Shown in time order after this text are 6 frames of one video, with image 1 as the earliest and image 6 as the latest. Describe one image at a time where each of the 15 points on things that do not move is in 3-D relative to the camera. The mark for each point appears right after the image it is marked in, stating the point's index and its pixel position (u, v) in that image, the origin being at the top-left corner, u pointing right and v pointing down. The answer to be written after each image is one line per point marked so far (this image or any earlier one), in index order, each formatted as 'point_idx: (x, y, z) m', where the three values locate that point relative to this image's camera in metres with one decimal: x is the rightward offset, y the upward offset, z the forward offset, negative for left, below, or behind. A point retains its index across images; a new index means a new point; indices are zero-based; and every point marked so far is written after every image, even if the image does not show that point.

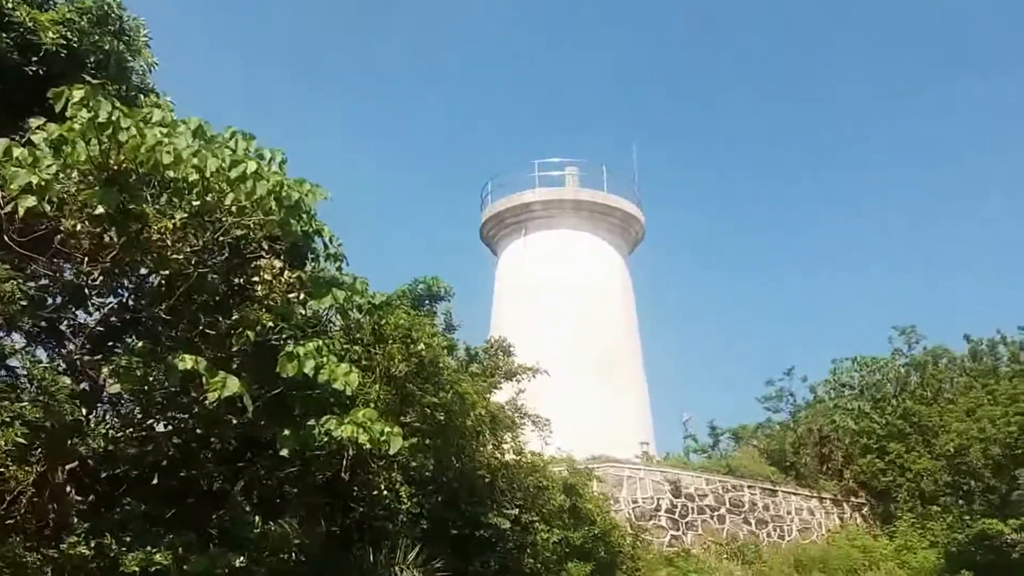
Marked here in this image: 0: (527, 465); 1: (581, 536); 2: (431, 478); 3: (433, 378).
0: (+0.1, -1.0, +10.5) m
1: (+0.4, -1.5, +11.0) m
2: (-0.4, -1.0, +9.6) m
3: (-0.4, -0.4, +9.1) m
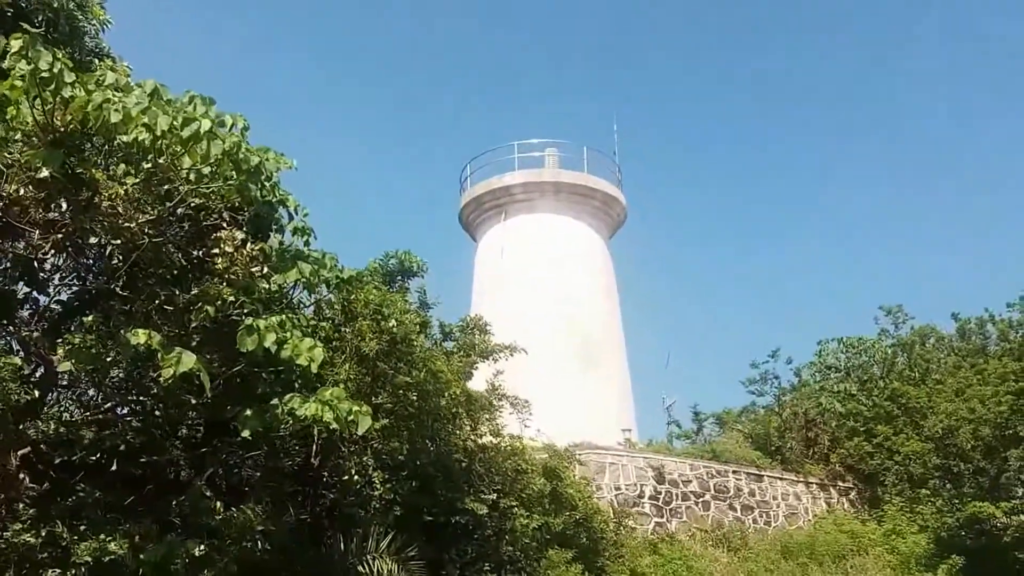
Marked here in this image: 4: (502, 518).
0: (0.0, -0.9, +10.1) m
1: (+0.3, -1.3, +10.6) m
2: (-0.5, -0.9, +9.2) m
3: (-0.5, -0.3, +8.7) m
4: (-0.1, -1.2, +9.9) m
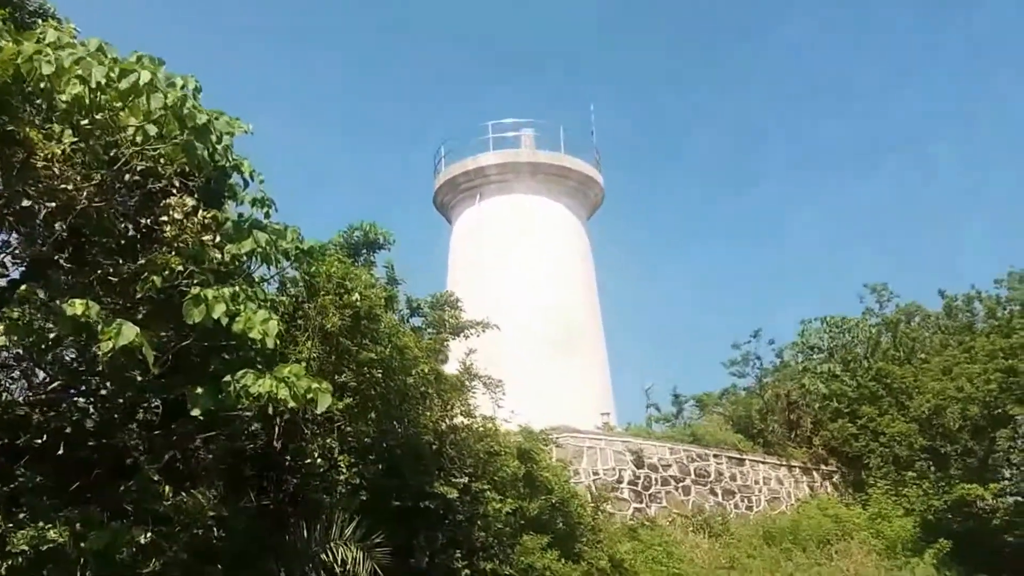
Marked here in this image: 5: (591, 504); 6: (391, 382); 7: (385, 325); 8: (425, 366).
0: (-0.2, -0.7, +9.6) m
1: (+0.1, -1.2, +10.1) m
2: (-0.6, -0.7, +8.7) m
3: (-0.6, -0.2, +8.2) m
4: (-0.2, -1.1, +9.5) m
5: (+0.5, -1.4, +12.3) m
6: (-0.6, -0.4, +8.4) m
7: (-0.6, -0.2, +8.3) m
8: (-0.4, -0.4, +8.7) m
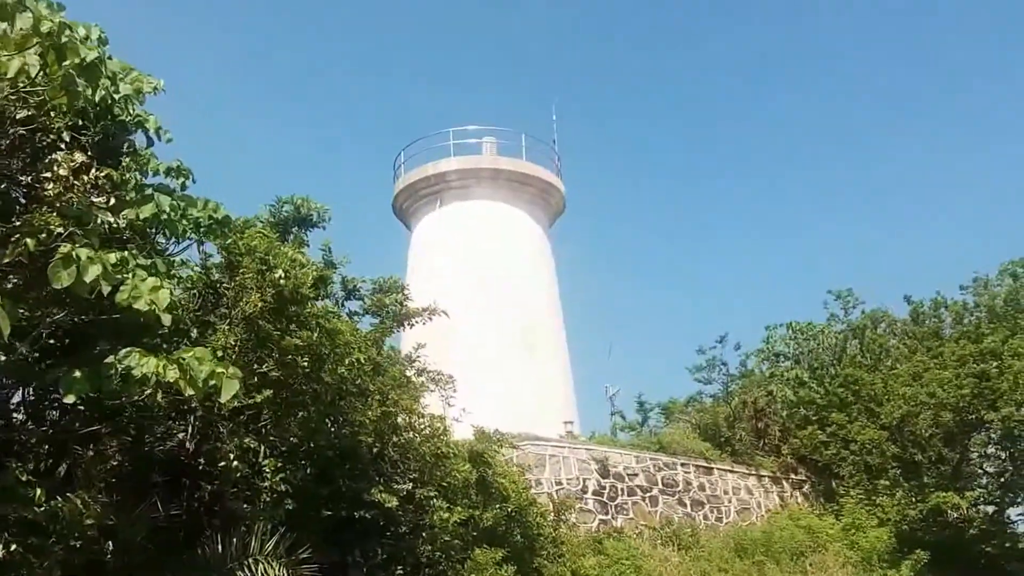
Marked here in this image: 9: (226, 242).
0: (-0.4, -0.6, +8.6) m
1: (-0.1, -1.1, +9.1) m
2: (-0.9, -0.6, +7.6) m
3: (-0.8, -0.1, +7.1) m
4: (-0.4, -1.0, +8.4) m
5: (+0.2, -1.4, +11.3) m
6: (-0.8, -0.3, +7.3) m
7: (-0.8, -0.1, +7.2) m
8: (-0.6, -0.3, +7.6) m
9: (-1.1, +0.2, +7.0) m
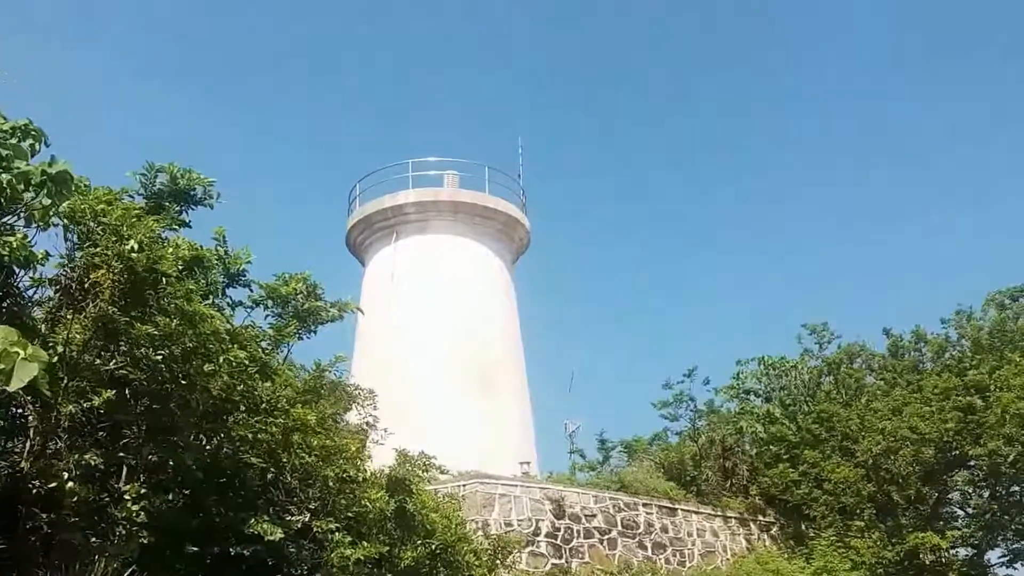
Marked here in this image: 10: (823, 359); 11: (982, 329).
0: (-0.7, -0.7, +7.4) m
1: (-0.4, -1.1, +7.9) m
2: (-1.2, -0.6, +6.4) m
3: (-1.1, -0.1, +5.9) m
4: (-0.7, -1.0, +7.2) m
5: (-0.1, -1.4, +10.0) m
6: (-1.1, -0.3, +6.1) m
7: (-1.1, 0.0, +6.0) m
8: (-0.9, -0.2, +6.4) m
9: (-1.4, +0.2, +5.8) m
10: (+3.2, -0.7, +19.5) m
11: (+4.3, -0.4, +17.3) m
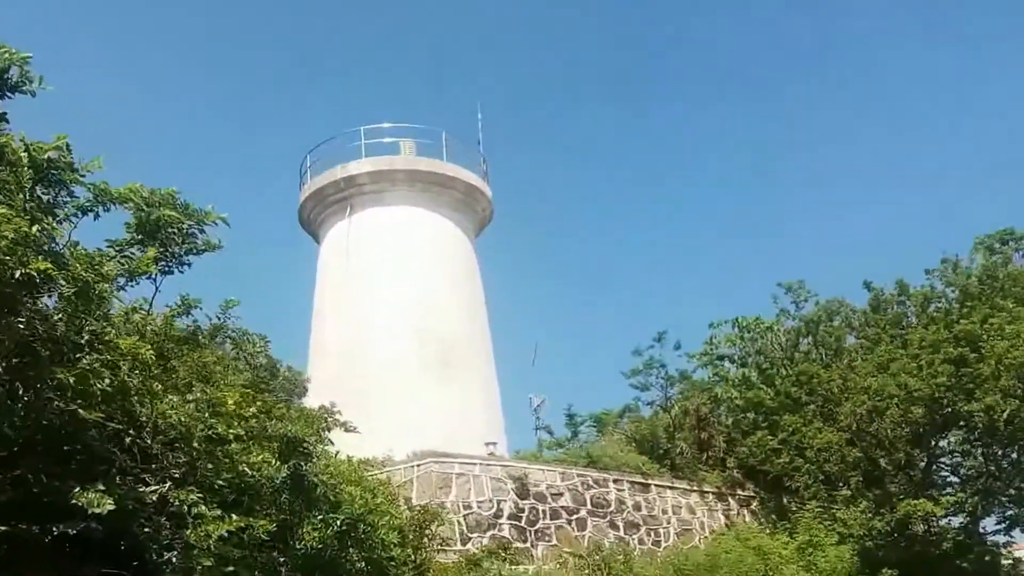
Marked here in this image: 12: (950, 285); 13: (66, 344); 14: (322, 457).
0: (-1.0, -0.4, +5.9) m
1: (-0.7, -0.9, +6.5) m
2: (-1.4, -0.4, +5.0) m
3: (-1.4, +0.1, +4.5) m
4: (-1.0, -0.8, +5.8) m
5: (-0.4, -1.2, +8.6) m
6: (-1.3, -0.1, +4.7) m
7: (-1.3, +0.2, +4.6) m
8: (-1.2, 0.0, +5.0) m
9: (-1.6, +0.4, +4.4) m
10: (+2.8, -0.3, +18.1) m
11: (+3.9, +0.1, +16.0) m
12: (+3.9, 0.0, +16.6) m
13: (-1.2, -0.2, +5.2) m
14: (-0.7, -0.7, +7.2) m
